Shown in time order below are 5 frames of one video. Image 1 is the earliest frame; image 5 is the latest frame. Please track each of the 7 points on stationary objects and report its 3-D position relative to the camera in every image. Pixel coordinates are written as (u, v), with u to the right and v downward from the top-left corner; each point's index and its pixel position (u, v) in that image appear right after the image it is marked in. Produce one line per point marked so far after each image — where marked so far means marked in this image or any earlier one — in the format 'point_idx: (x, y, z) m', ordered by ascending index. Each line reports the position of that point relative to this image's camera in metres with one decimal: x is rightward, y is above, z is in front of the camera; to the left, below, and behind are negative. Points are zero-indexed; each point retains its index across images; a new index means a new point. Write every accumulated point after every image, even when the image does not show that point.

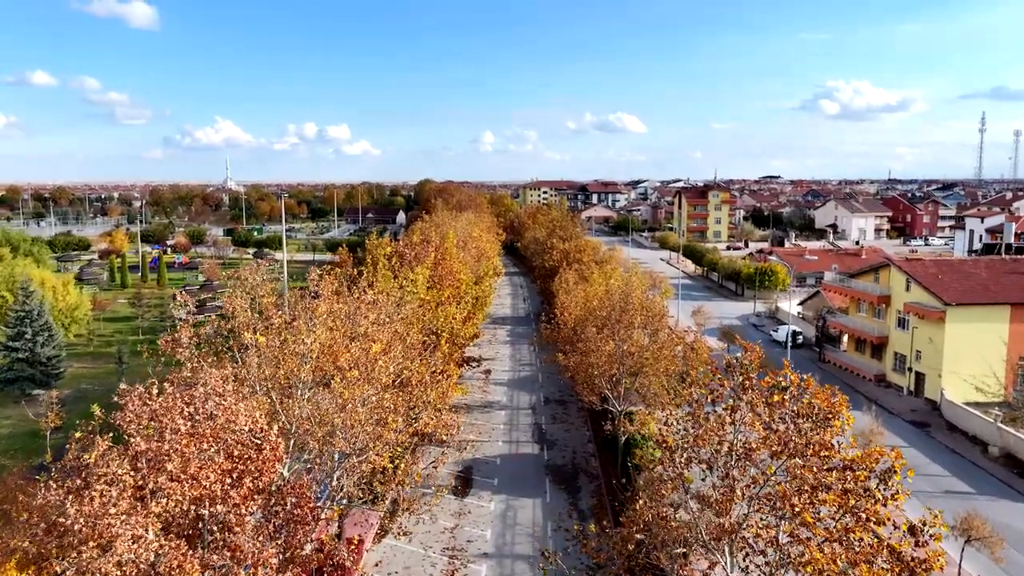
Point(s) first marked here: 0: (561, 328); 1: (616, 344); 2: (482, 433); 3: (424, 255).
0: (+1.3, -1.1, +18.9) m
1: (+2.3, -1.2, +15.7) m
2: (-0.8, -4.0, +19.9) m
3: (-2.4, +0.9, +19.3) m
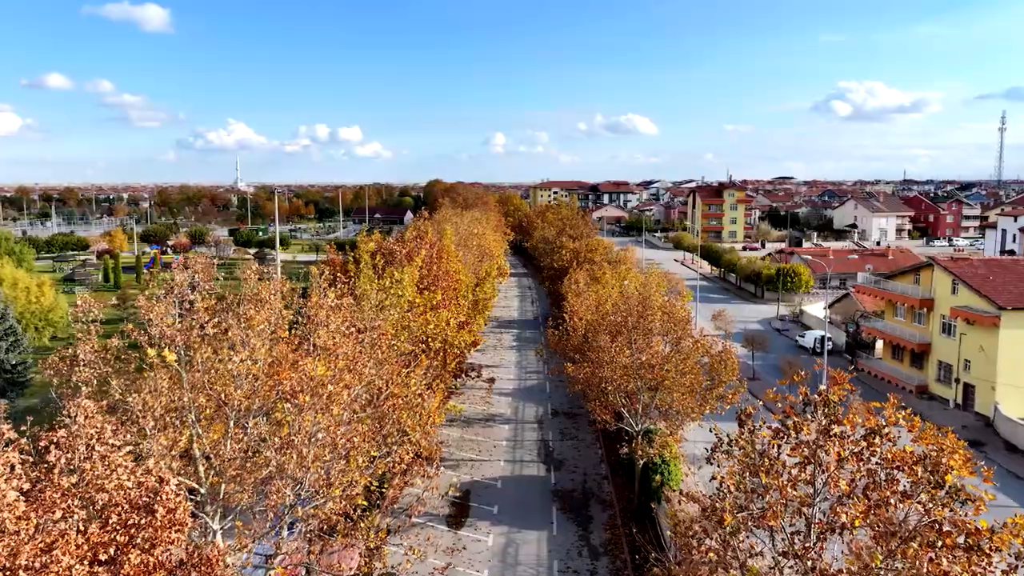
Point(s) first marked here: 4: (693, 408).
0: (+1.3, -1.1, +16.9) m
1: (+2.3, -1.3, +13.7) m
2: (-0.8, -4.1, +17.9) m
3: (-2.4, +0.9, +17.3) m
4: (+3.3, -2.2, +13.2) m
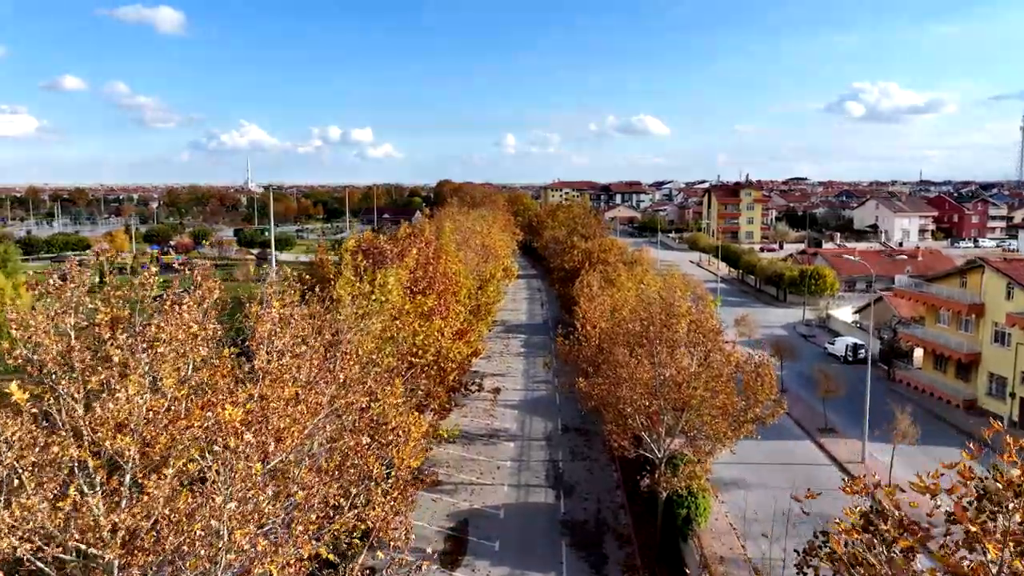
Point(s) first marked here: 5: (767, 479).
0: (+1.4, -1.2, +15.0) m
1: (+2.4, -1.4, +11.8) m
2: (-0.6, -4.1, +16.1) m
3: (-2.2, +0.8, +15.5) m
4: (+3.3, -2.3, +11.3) m
5: (+5.4, -4.0, +15.3) m
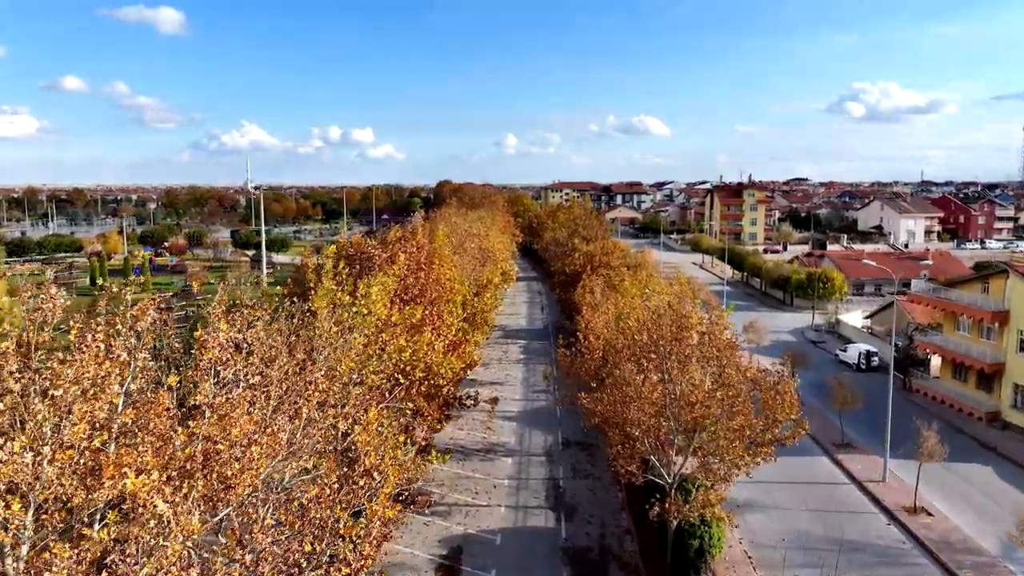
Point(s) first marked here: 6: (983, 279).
0: (+1.4, -1.4, +14.0) m
1: (+2.3, -1.5, +10.8) m
2: (-0.7, -4.3, +15.1) m
3: (-2.3, +0.7, +14.5) m
4: (+3.3, -2.4, +10.3) m
5: (+5.4, -4.2, +14.3) m
6: (+12.8, +0.2, +19.5) m
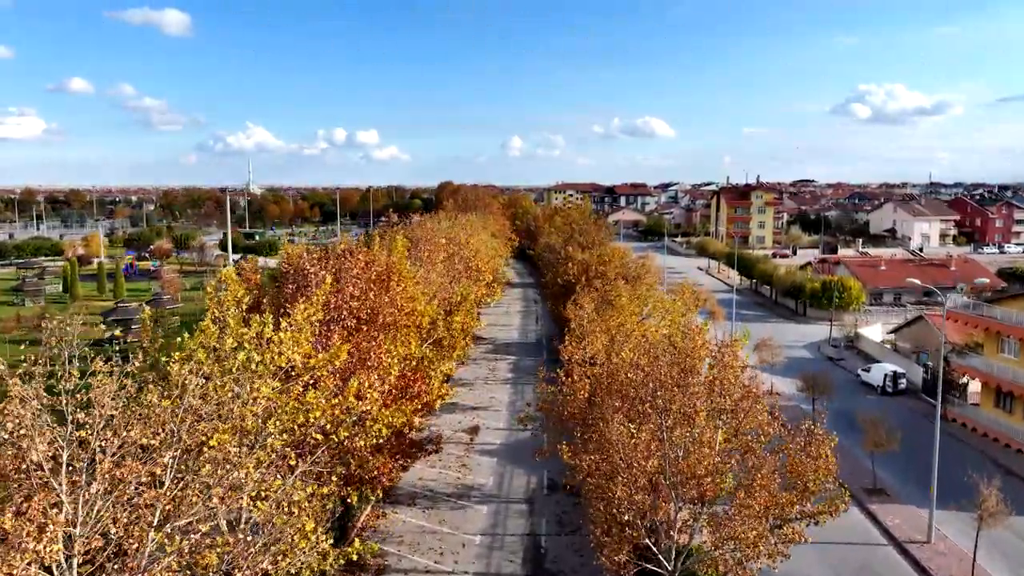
0: (+0.9, -1.7, +11.6) m
1: (+1.8, -1.9, +8.4) m
2: (-1.2, -4.7, +12.6) m
3: (-2.8, +0.3, +12.1) m
4: (+2.7, -2.8, +7.8) m
5: (+4.9, -4.6, +11.8) m
6: (+12.3, -0.2, +17.0) m
